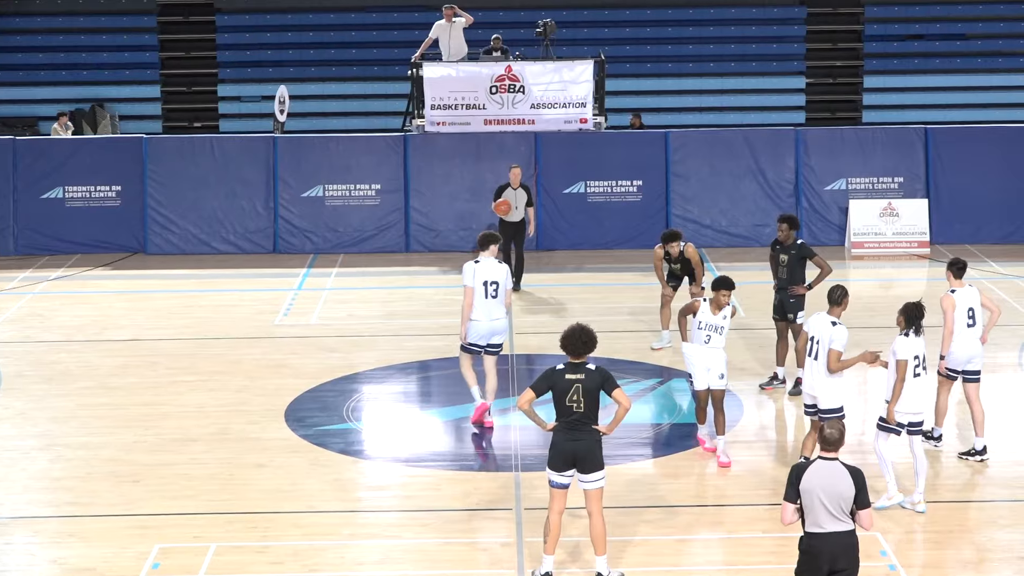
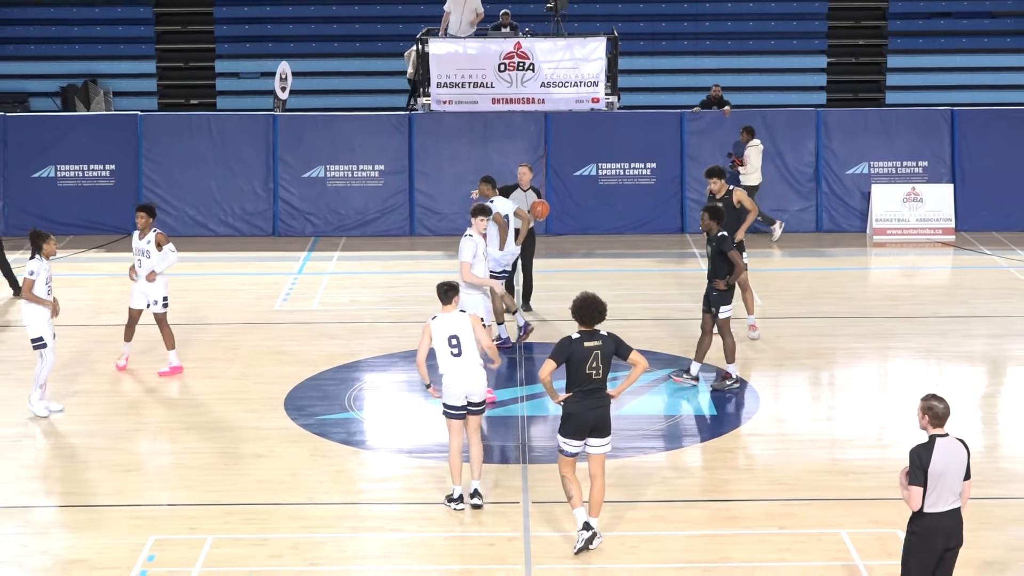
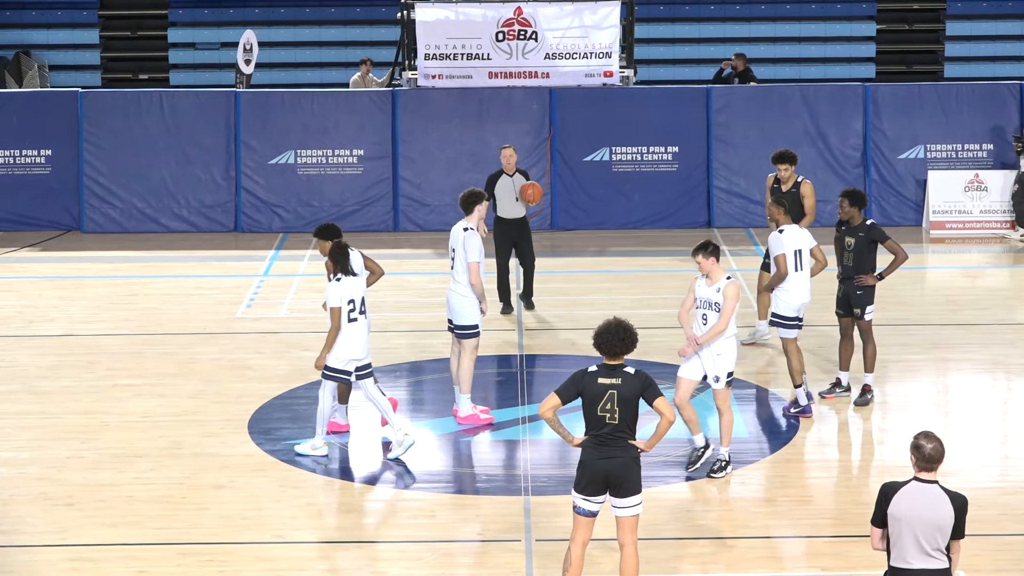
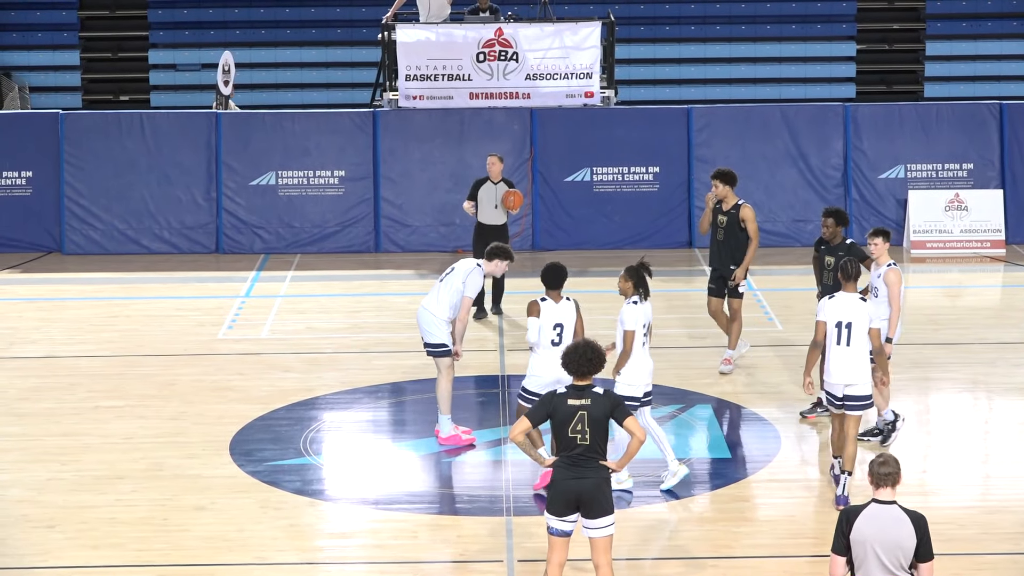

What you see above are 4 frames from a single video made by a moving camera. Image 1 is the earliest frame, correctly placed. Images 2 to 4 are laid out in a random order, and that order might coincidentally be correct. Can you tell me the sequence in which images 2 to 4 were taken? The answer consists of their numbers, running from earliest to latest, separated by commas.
4, 3, 2
